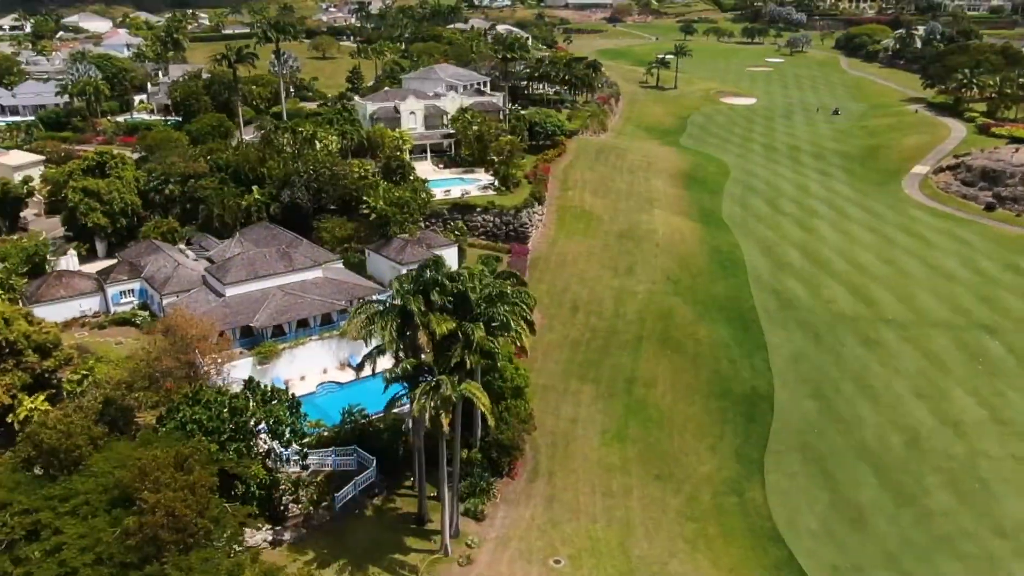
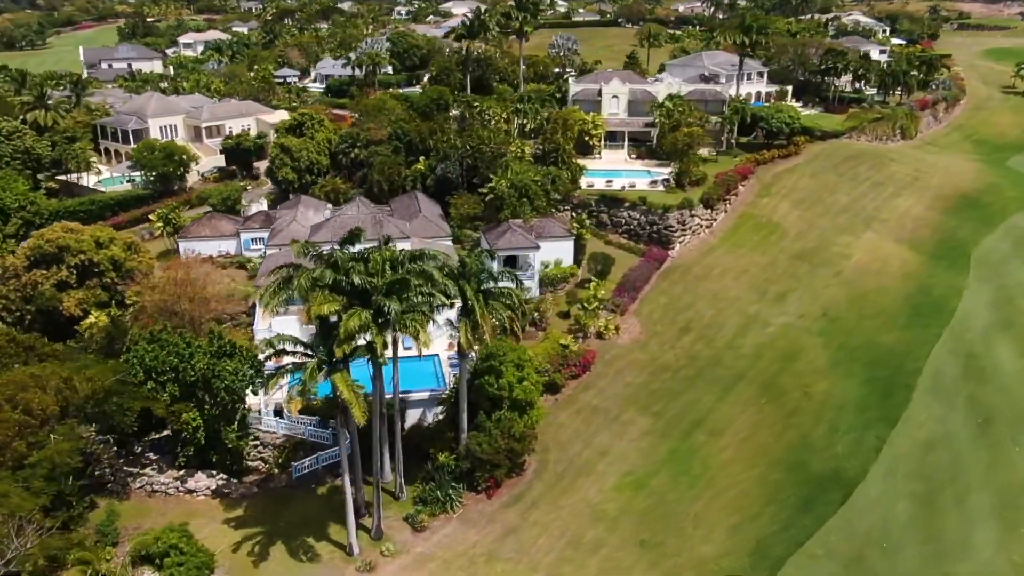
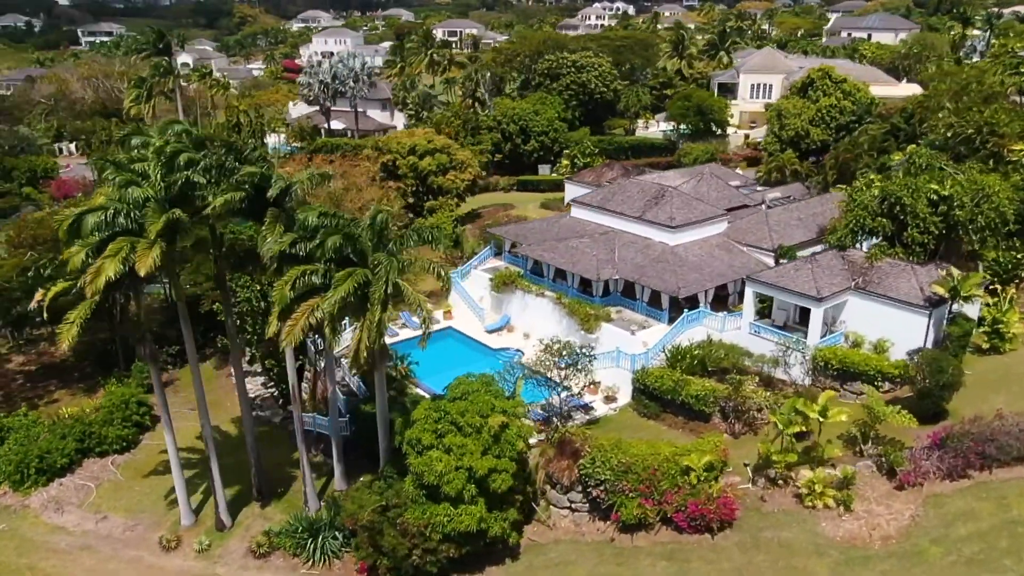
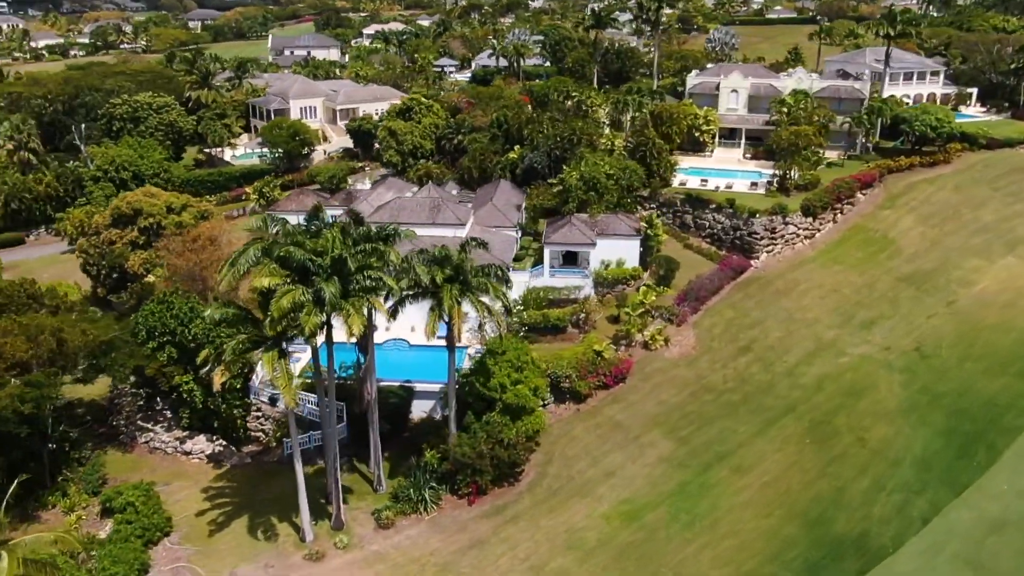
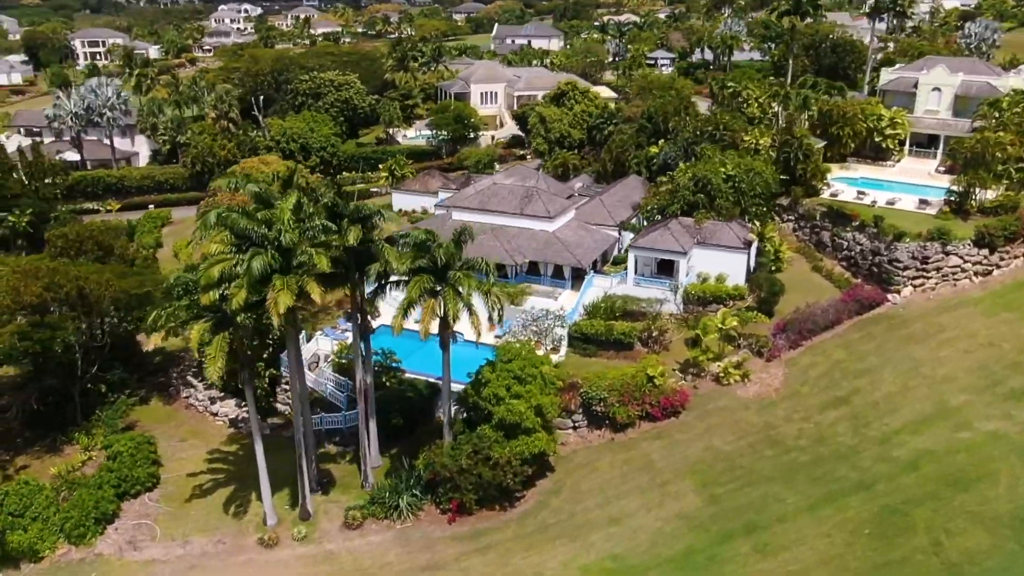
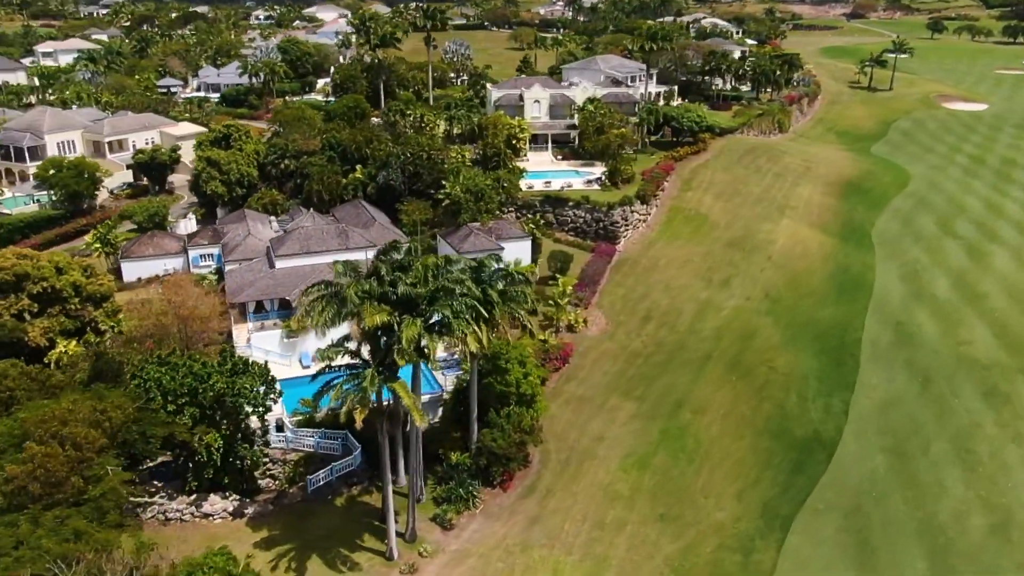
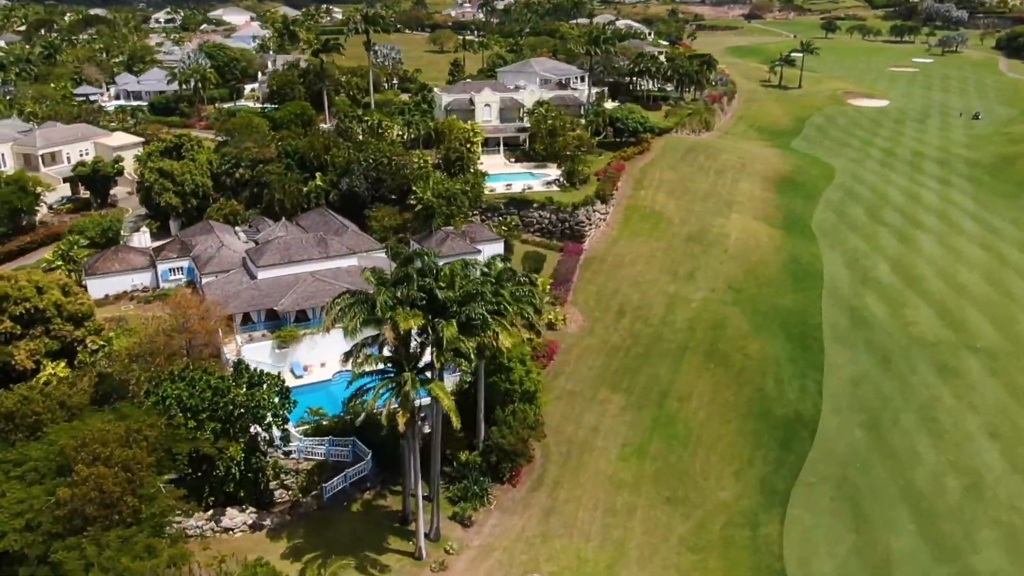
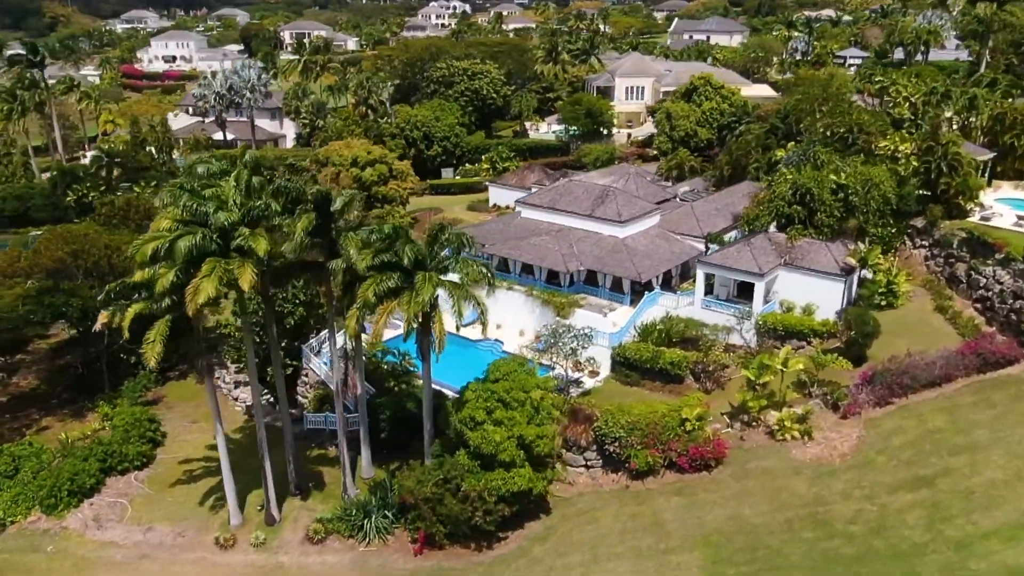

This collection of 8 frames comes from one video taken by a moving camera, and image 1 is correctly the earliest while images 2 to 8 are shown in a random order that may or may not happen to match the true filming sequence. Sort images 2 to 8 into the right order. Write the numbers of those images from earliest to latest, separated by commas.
7, 6, 2, 4, 5, 8, 3
